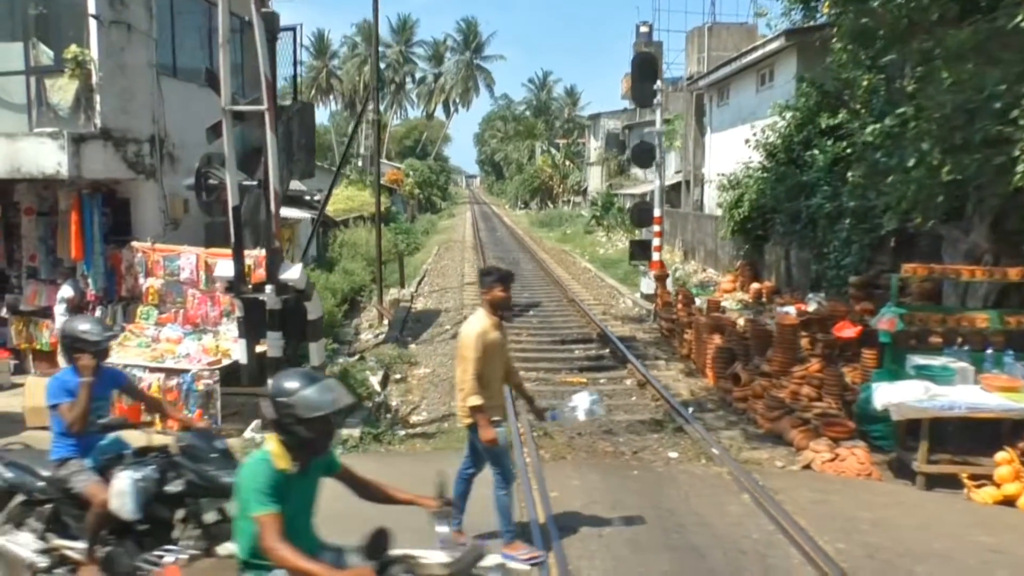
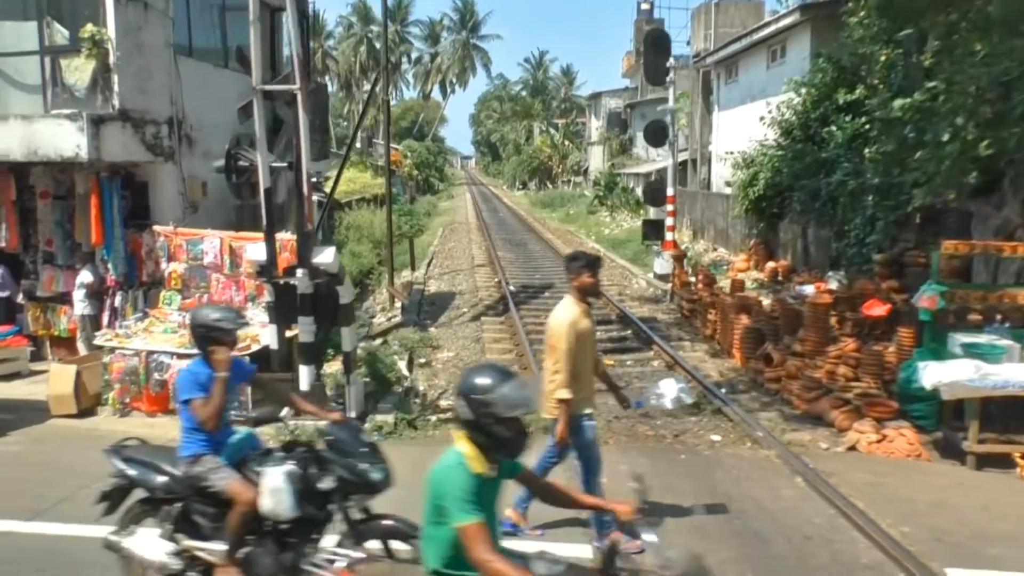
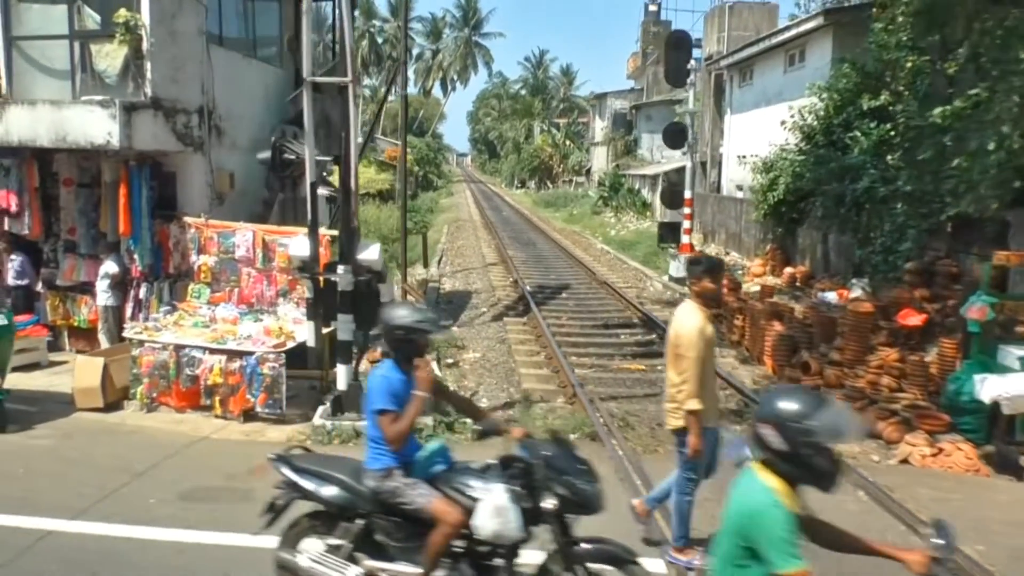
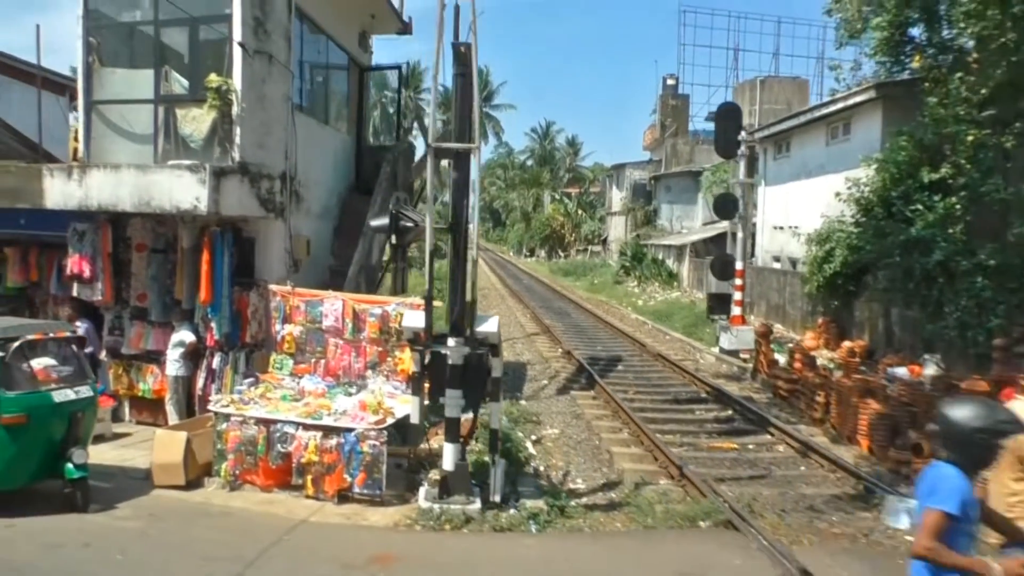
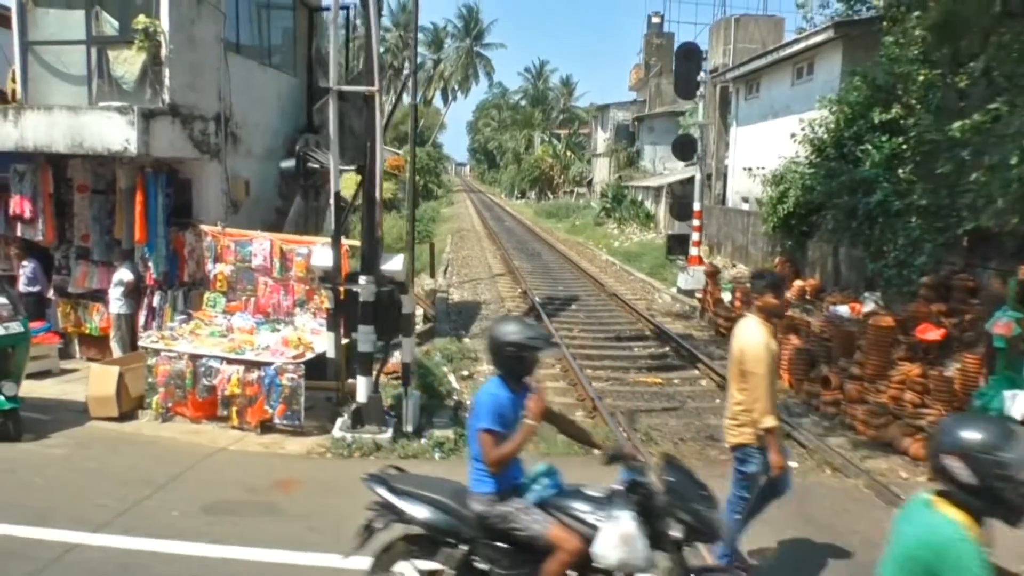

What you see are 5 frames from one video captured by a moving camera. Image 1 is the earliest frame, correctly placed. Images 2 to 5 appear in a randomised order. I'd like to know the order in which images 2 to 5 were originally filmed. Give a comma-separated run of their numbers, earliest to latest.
2, 3, 5, 4
